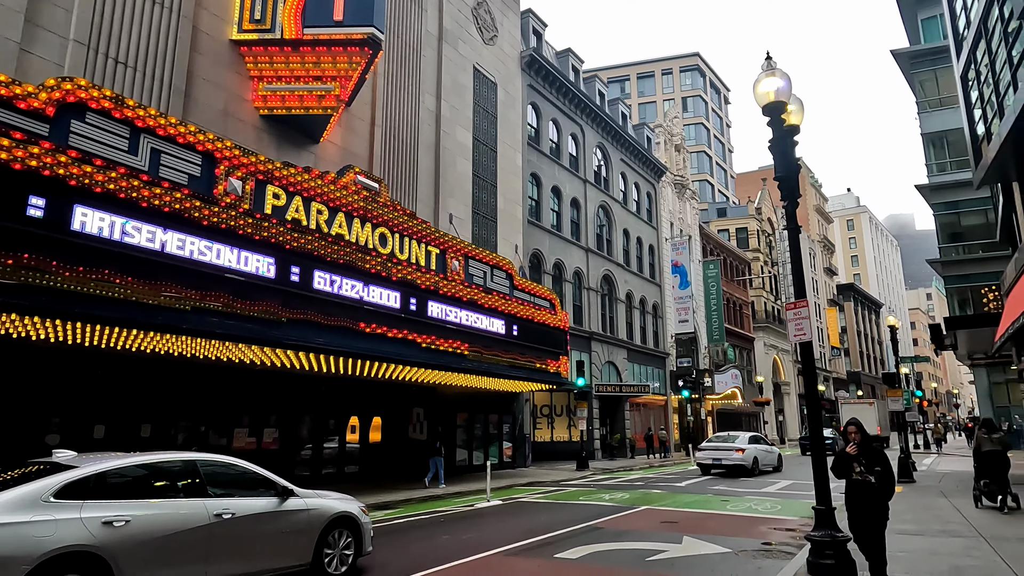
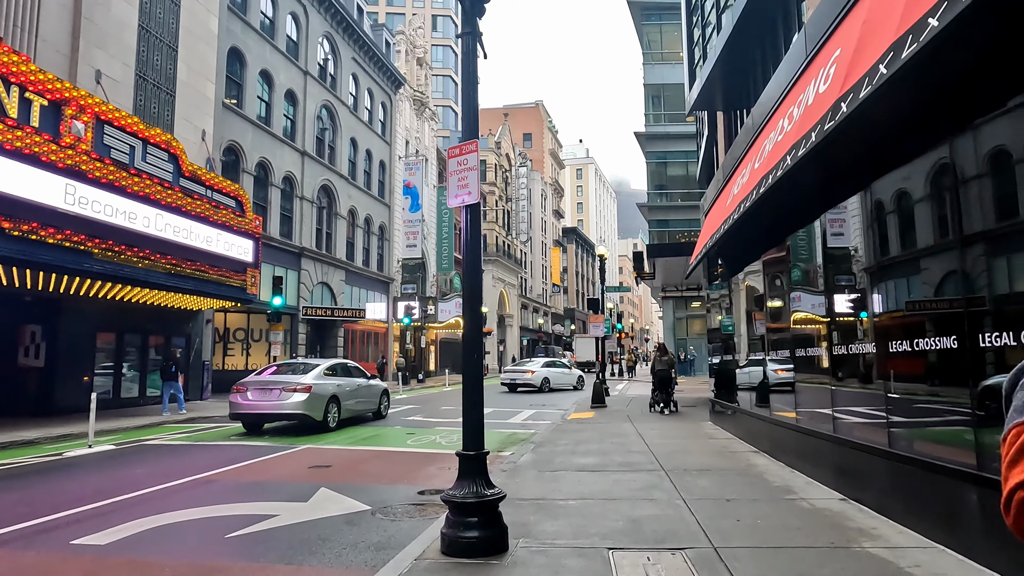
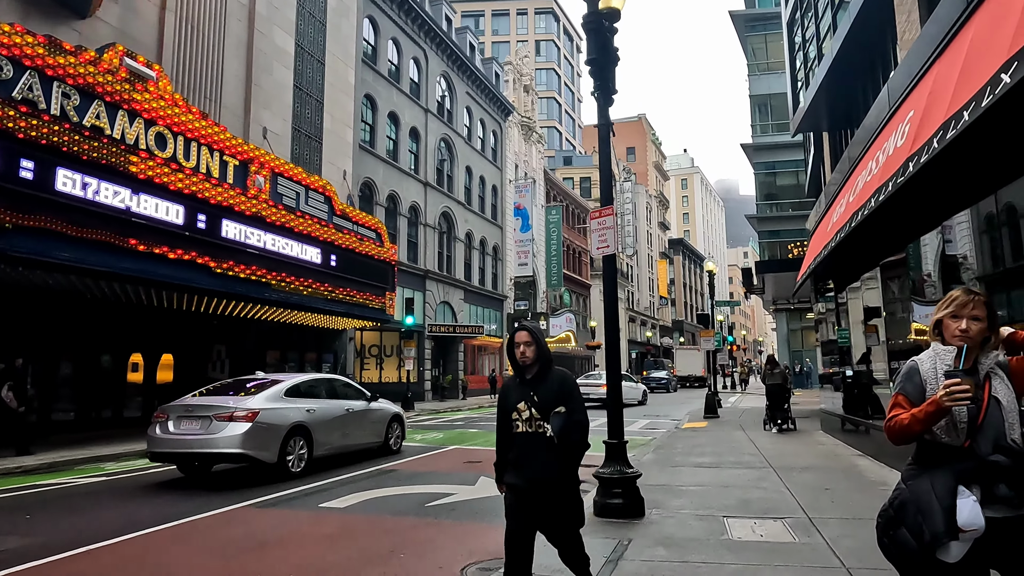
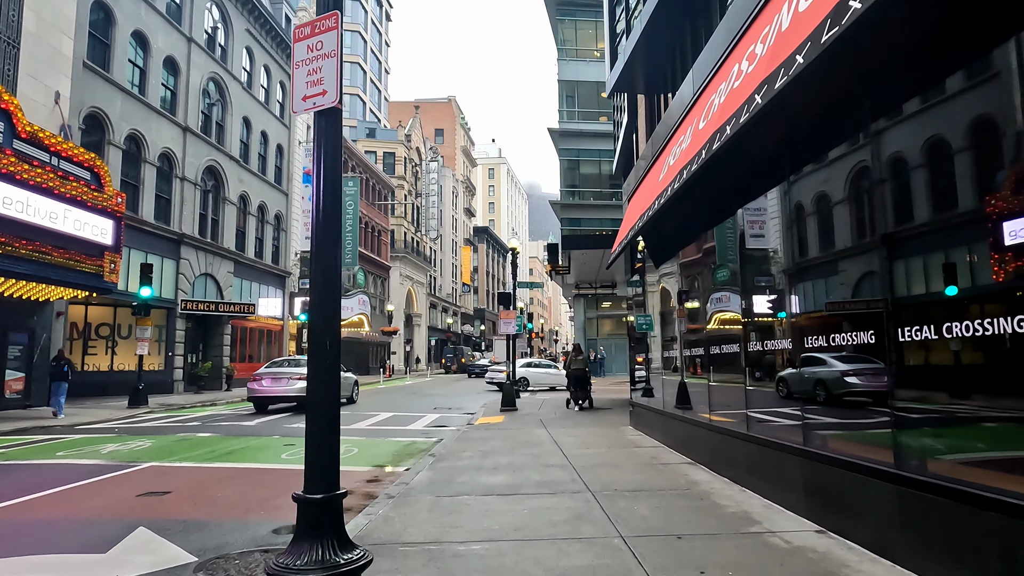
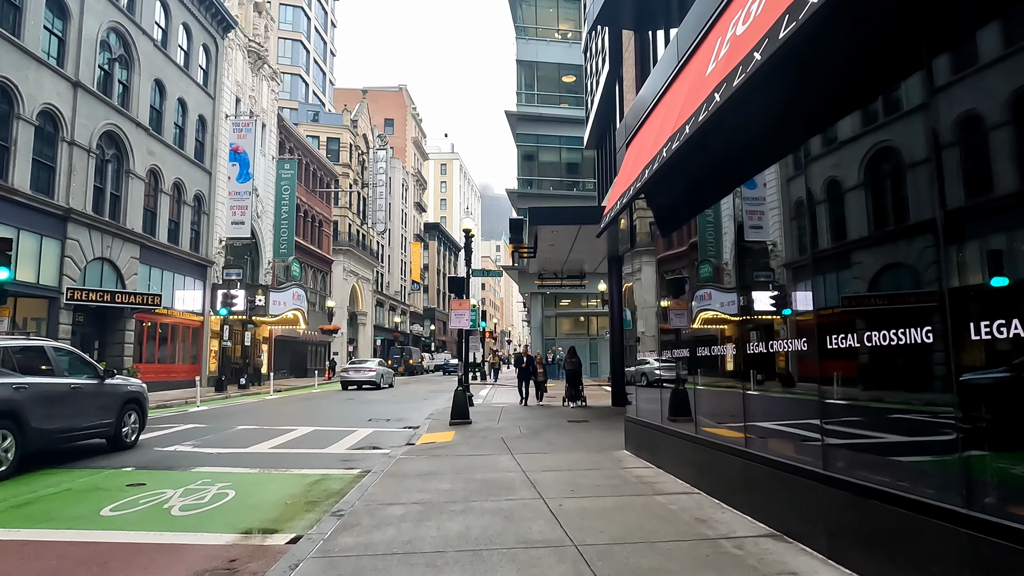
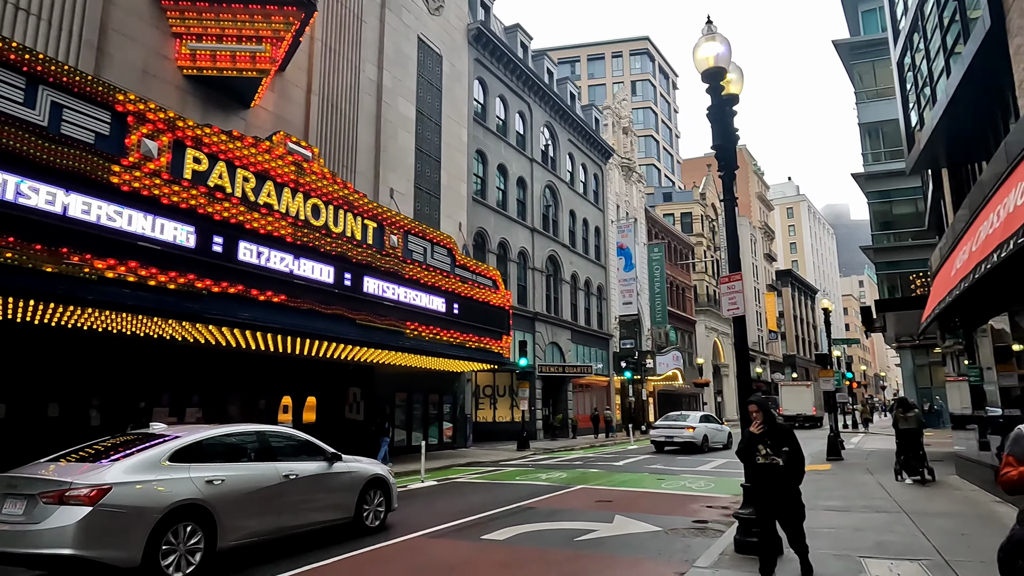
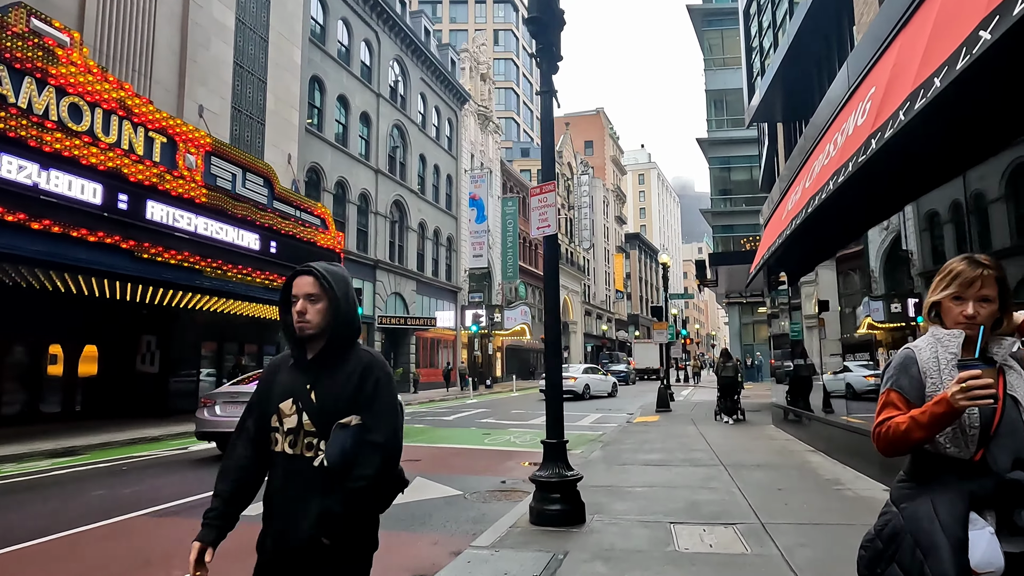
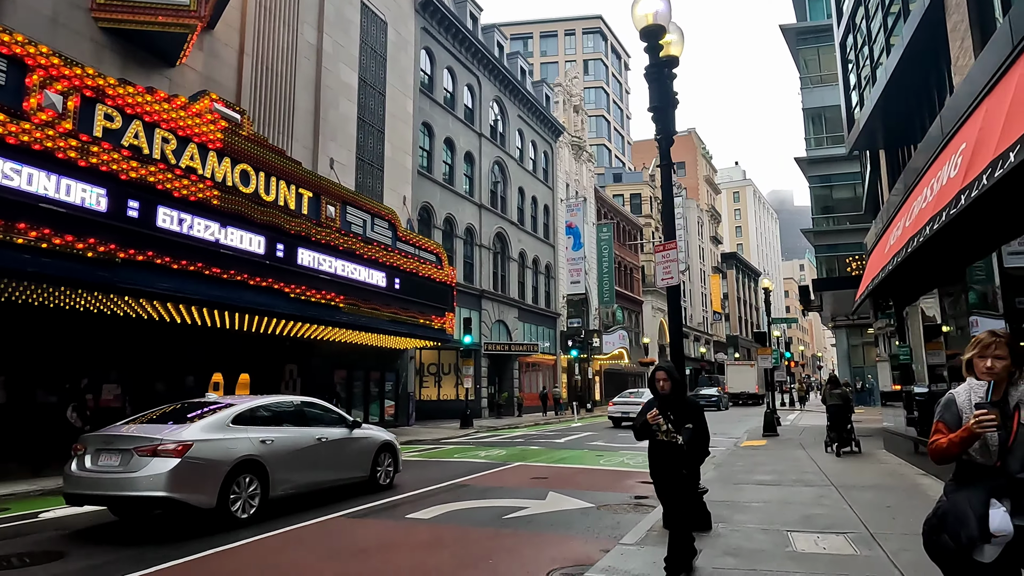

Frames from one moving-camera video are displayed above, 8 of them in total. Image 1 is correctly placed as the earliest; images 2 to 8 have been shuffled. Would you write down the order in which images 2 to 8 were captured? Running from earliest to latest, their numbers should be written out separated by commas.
6, 8, 3, 7, 2, 4, 5
